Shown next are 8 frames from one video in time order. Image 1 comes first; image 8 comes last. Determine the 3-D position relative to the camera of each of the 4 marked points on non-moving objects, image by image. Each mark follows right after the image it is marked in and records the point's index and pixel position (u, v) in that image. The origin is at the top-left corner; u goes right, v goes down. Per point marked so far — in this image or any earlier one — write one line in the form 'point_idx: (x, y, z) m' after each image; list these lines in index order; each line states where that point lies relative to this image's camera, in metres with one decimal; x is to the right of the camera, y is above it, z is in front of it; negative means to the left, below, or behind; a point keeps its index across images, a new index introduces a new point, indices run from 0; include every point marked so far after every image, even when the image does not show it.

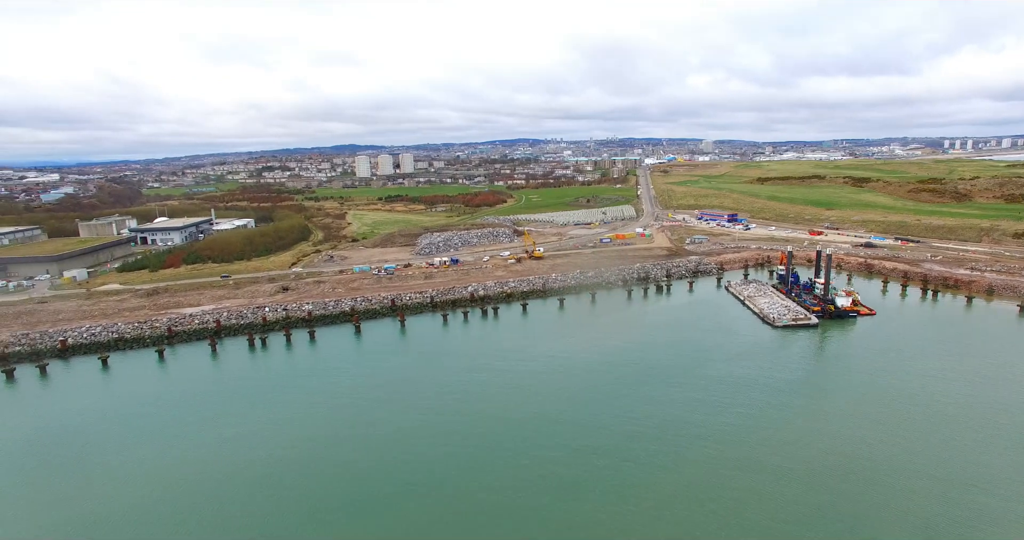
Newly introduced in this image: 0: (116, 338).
0: (-11.2, -1.9, +19.1) m
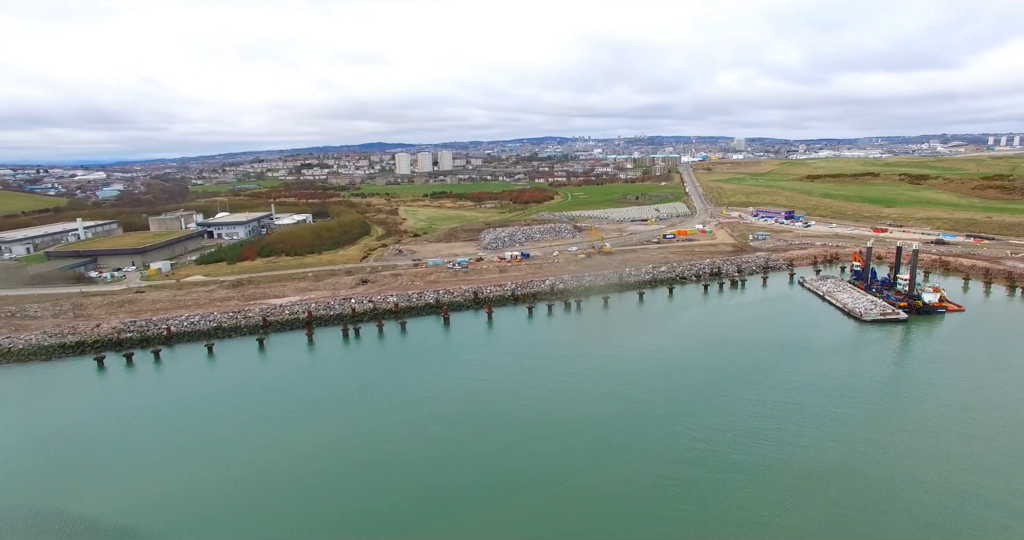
0: (-8.7, -1.6, +19.8) m
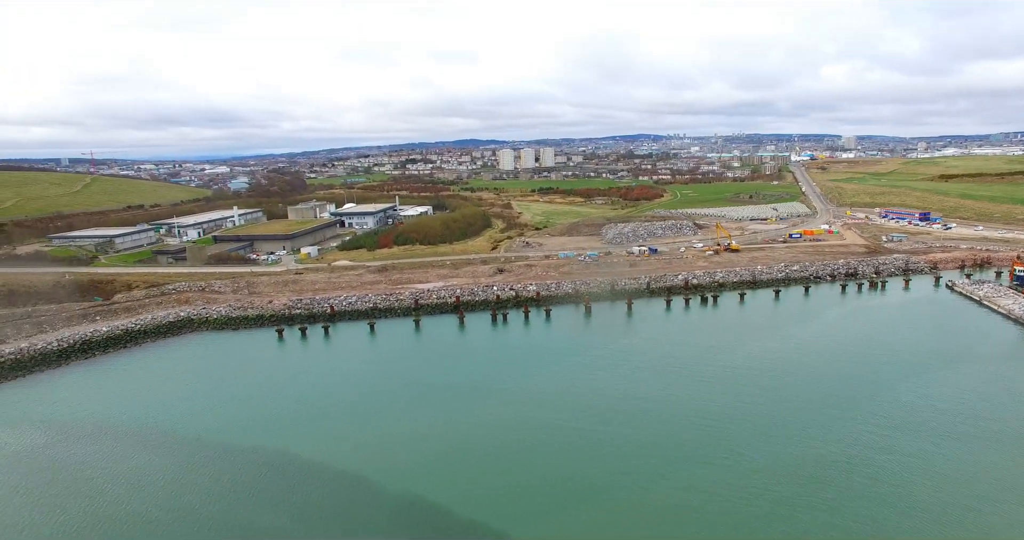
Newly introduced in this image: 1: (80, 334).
0: (-4.3, -1.1, +21.5) m
1: (-11.3, -1.7, +17.5) m
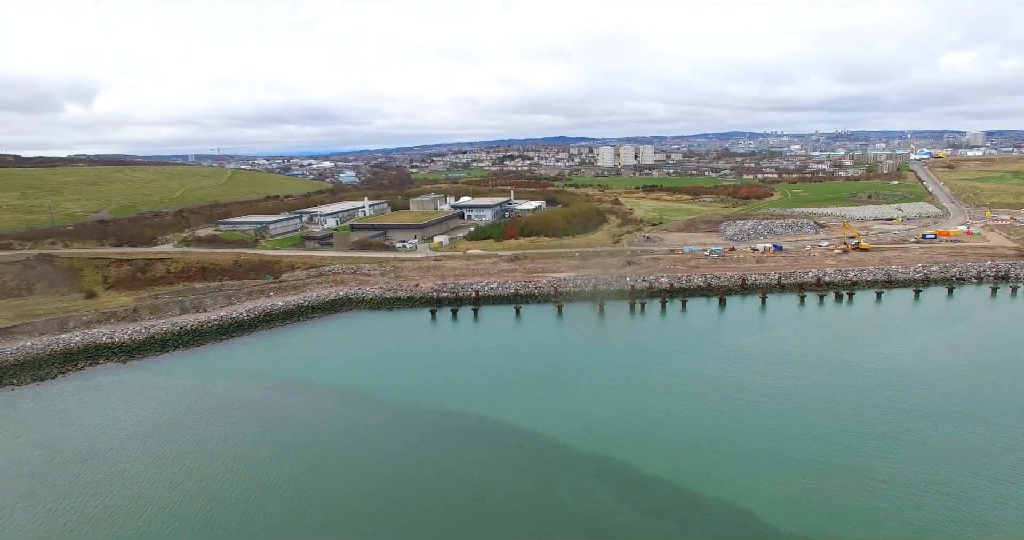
0: (+0.1, -0.7, +22.7) m
1: (-7.3, -1.1, +19.7) m
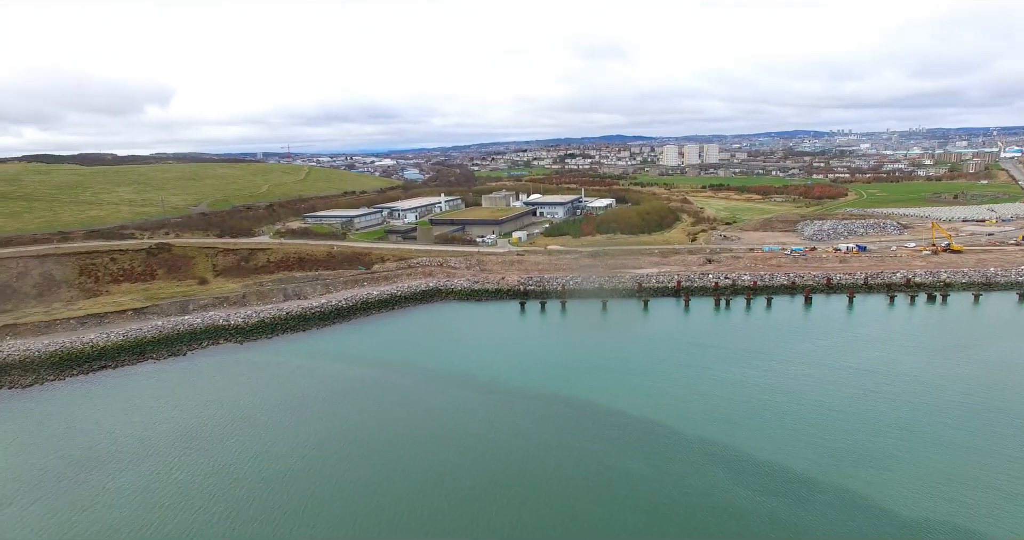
0: (+3.0, -0.5, +23.1) m
1: (-4.7, -0.8, +20.7) m
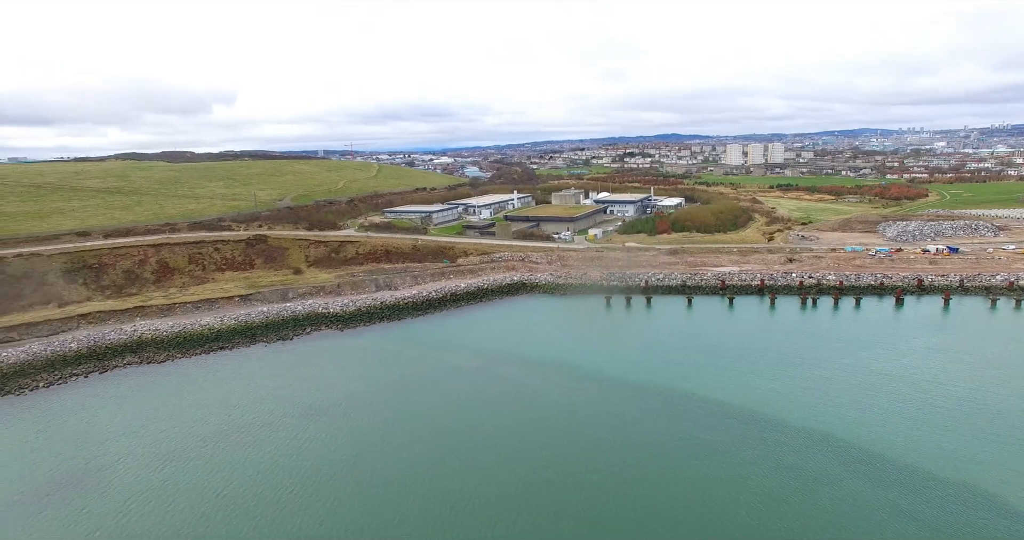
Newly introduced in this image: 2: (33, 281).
0: (+5.8, -0.4, +23.0) m
1: (-2.0, -0.6, +21.3) m
2: (-14.2, -0.3, +20.0) m
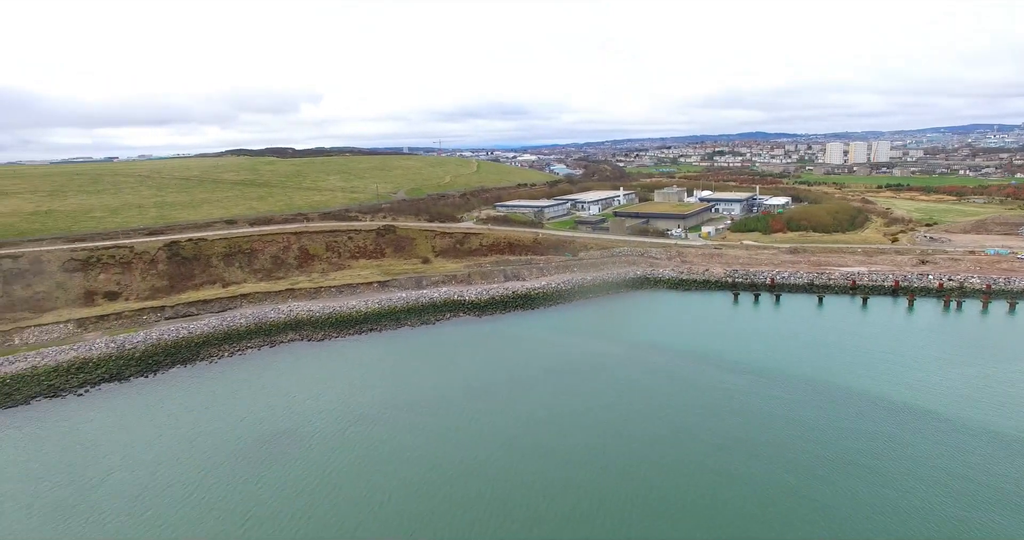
0: (+10.0, -0.4, +22.5) m
1: (+2.0, -0.3, +21.7) m
2: (-10.2, +0.2, +21.8) m
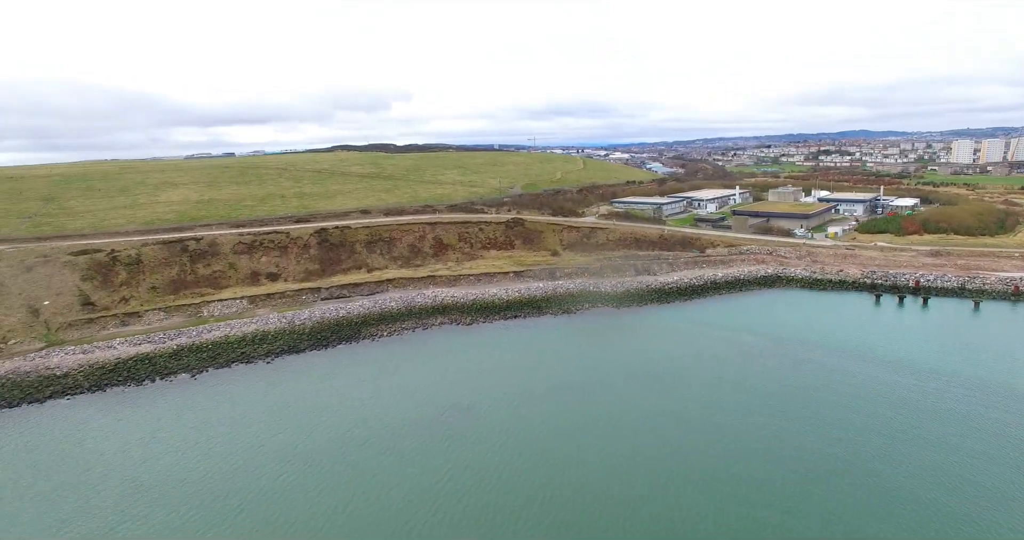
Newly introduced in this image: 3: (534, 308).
0: (+14.3, -0.5, +21.3) m
1: (+6.3, -0.2, +21.6) m
2: (-5.8, +0.7, +23.3) m
3: (+0.6, -1.1, +18.7) m
